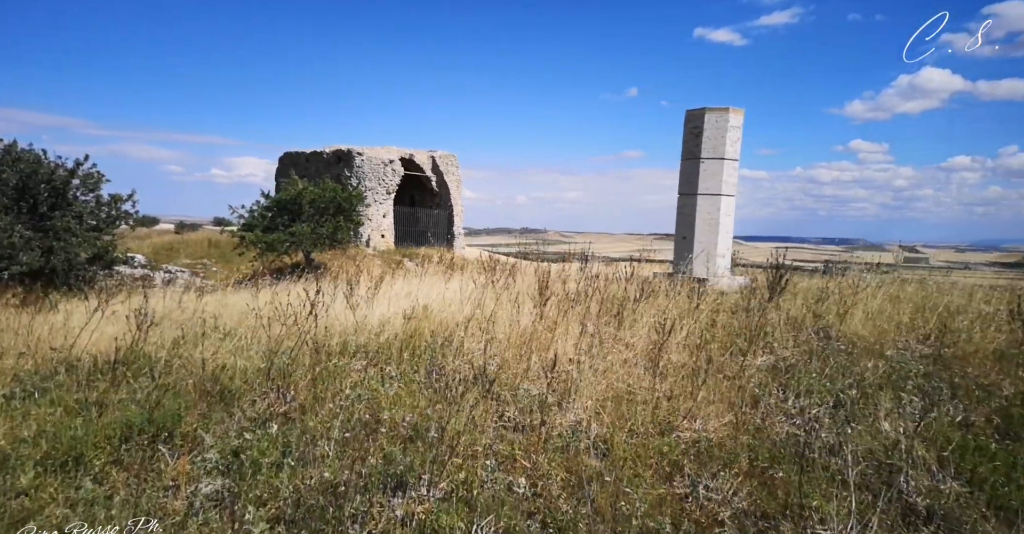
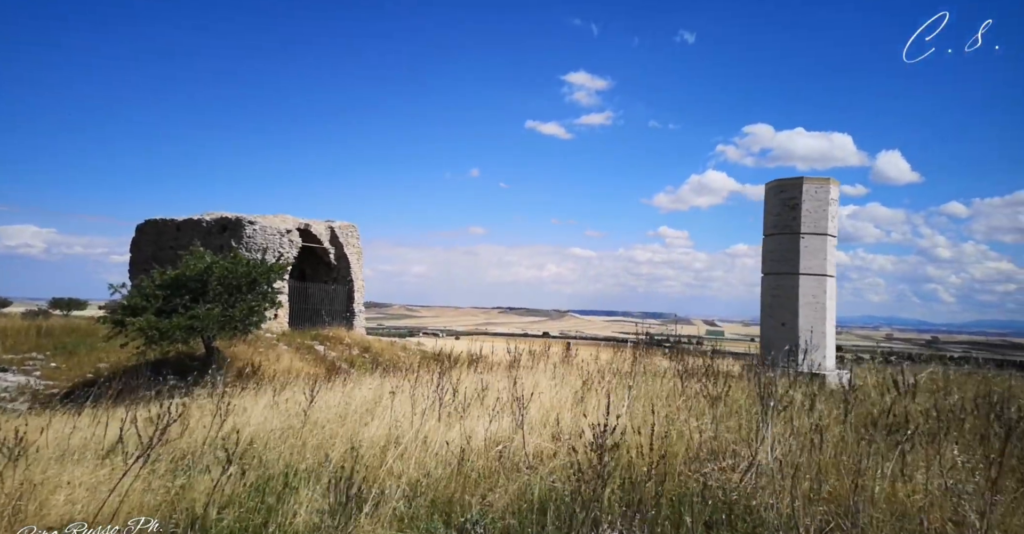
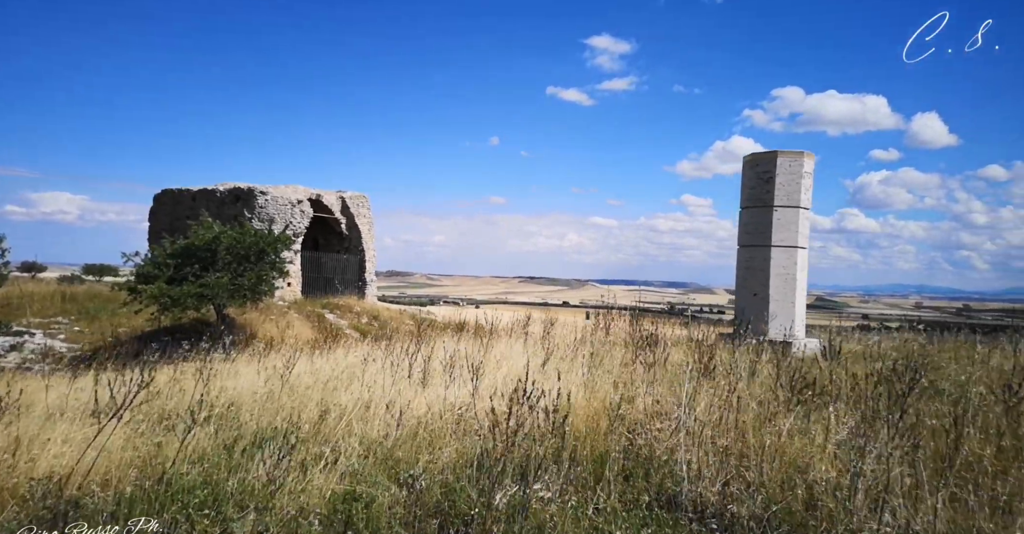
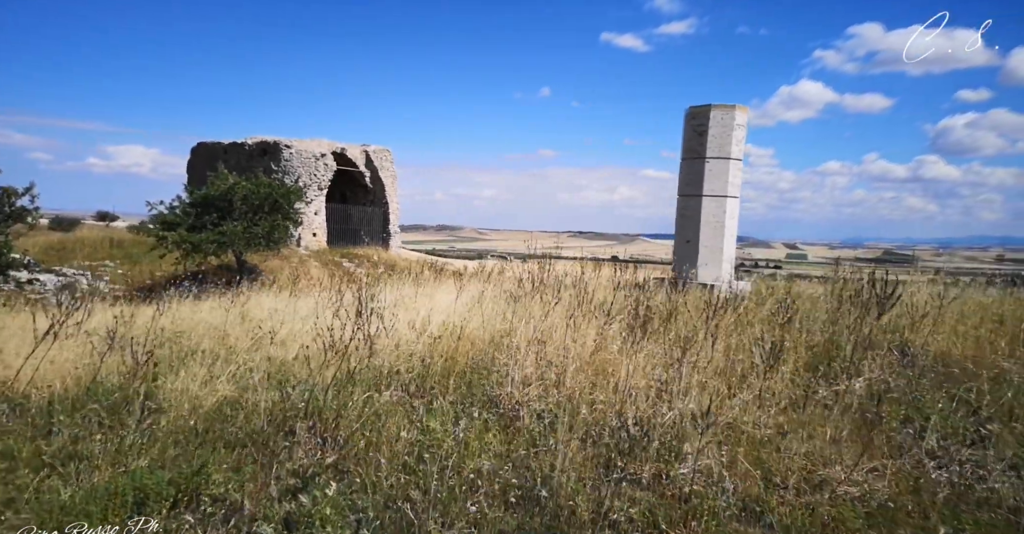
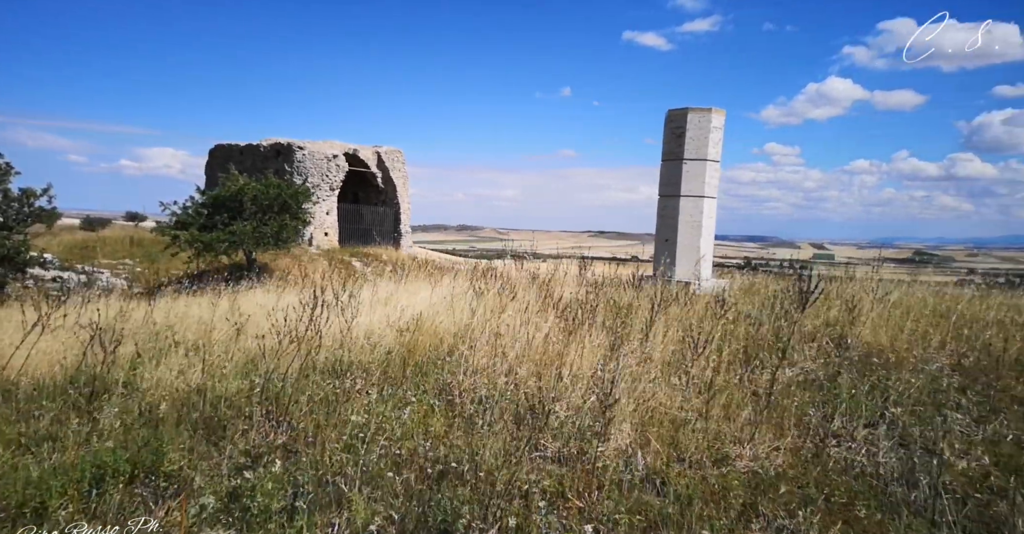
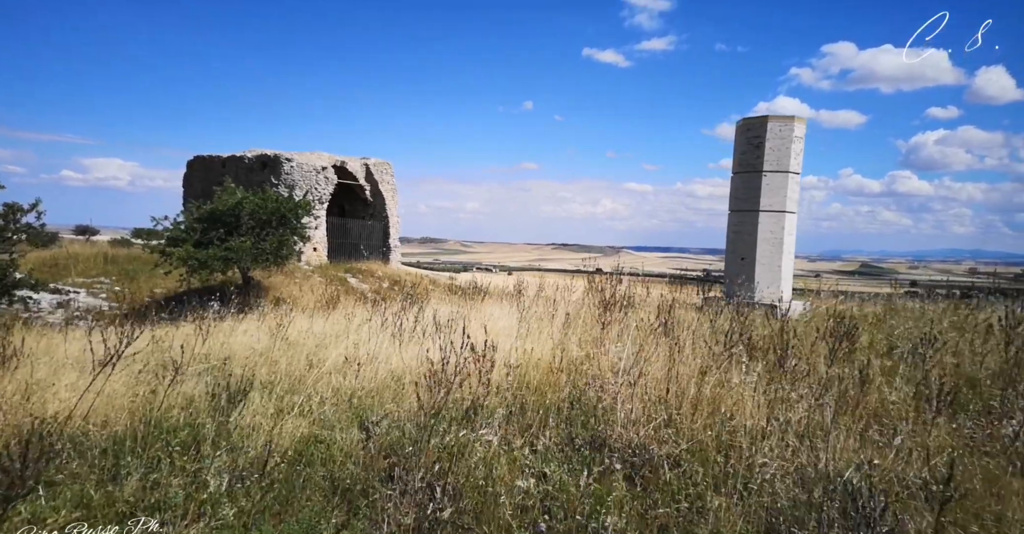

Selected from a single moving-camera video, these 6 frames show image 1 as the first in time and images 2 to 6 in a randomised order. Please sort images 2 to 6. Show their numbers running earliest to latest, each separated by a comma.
5, 4, 6, 3, 2
